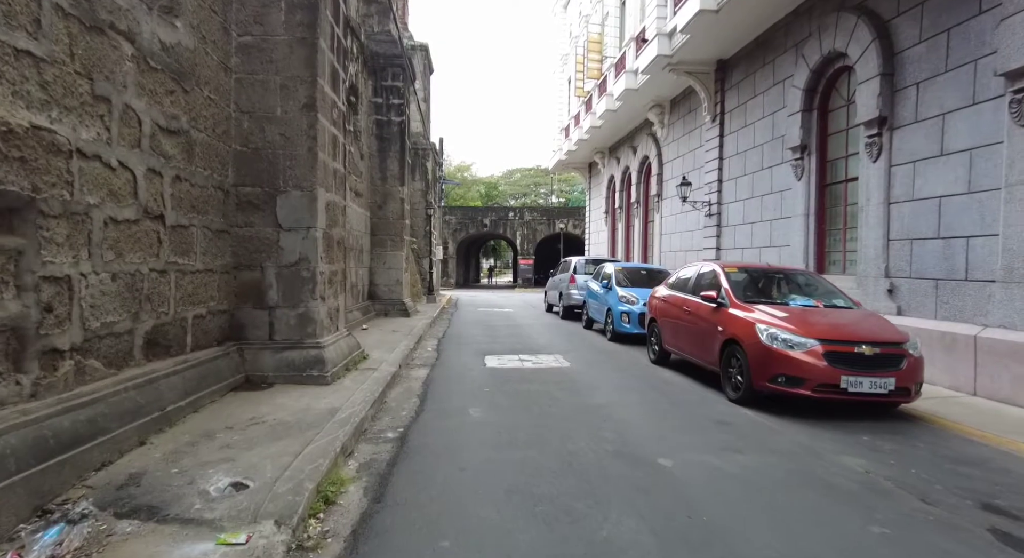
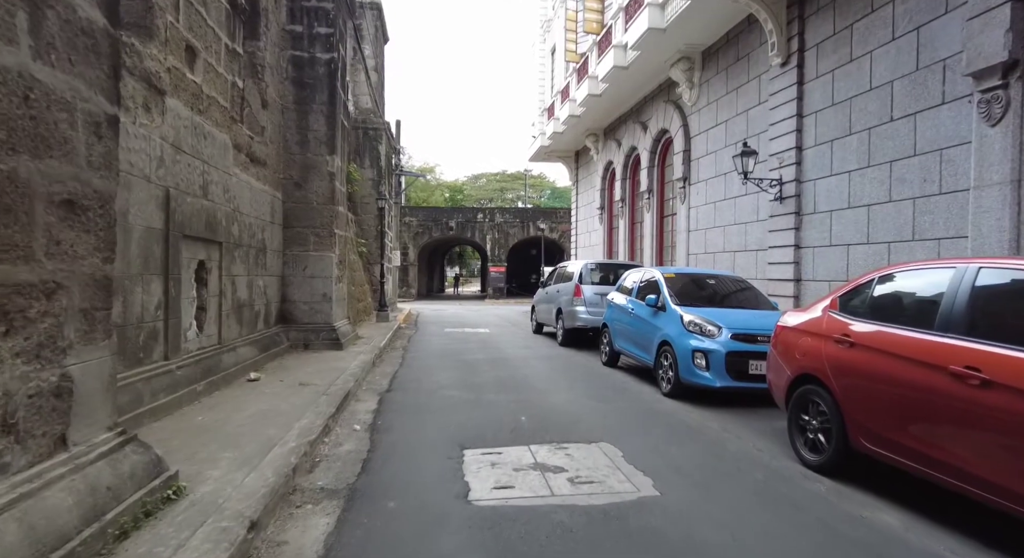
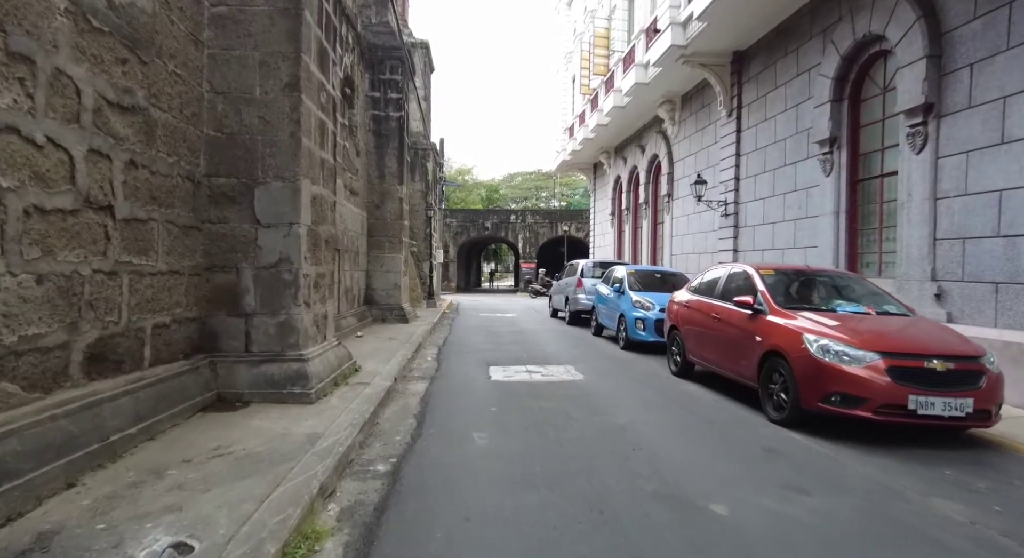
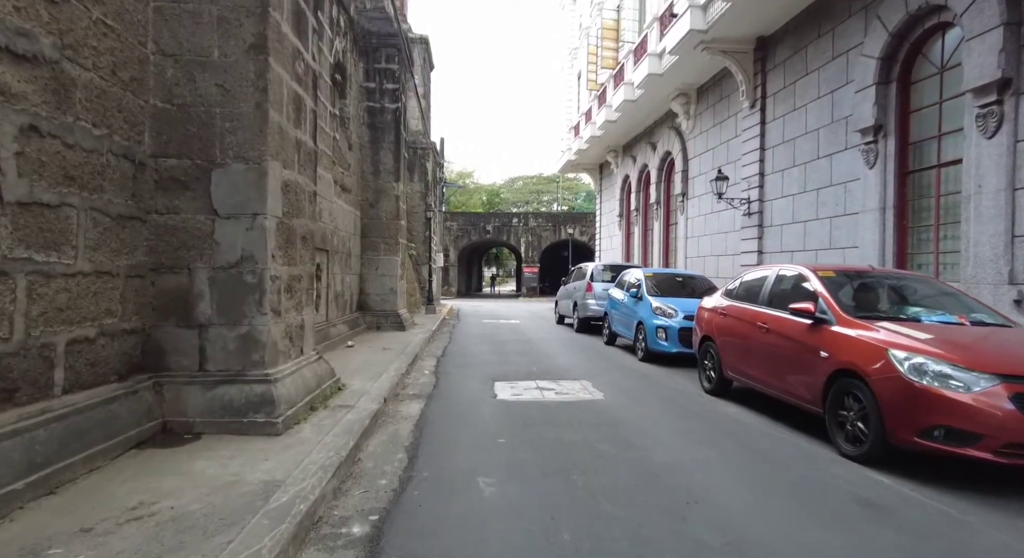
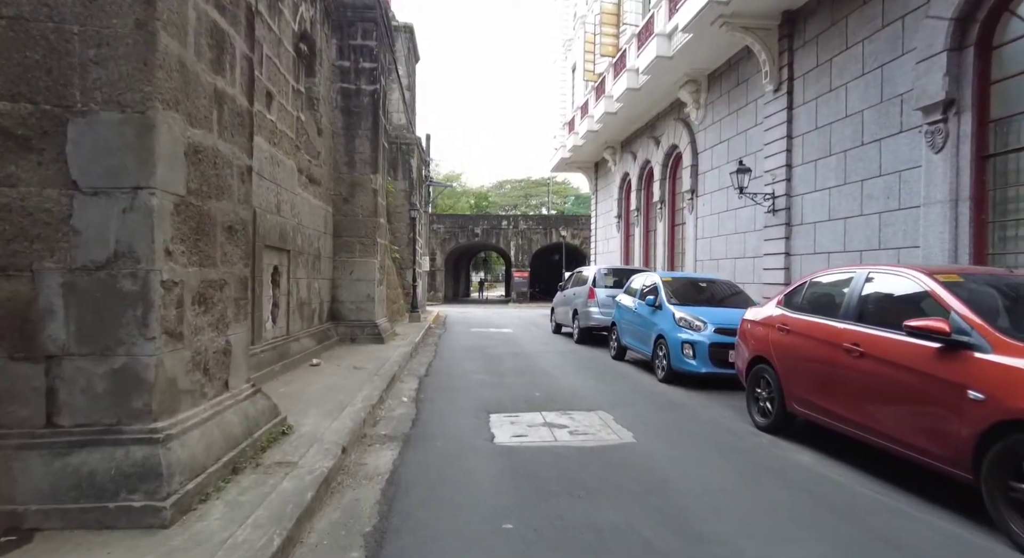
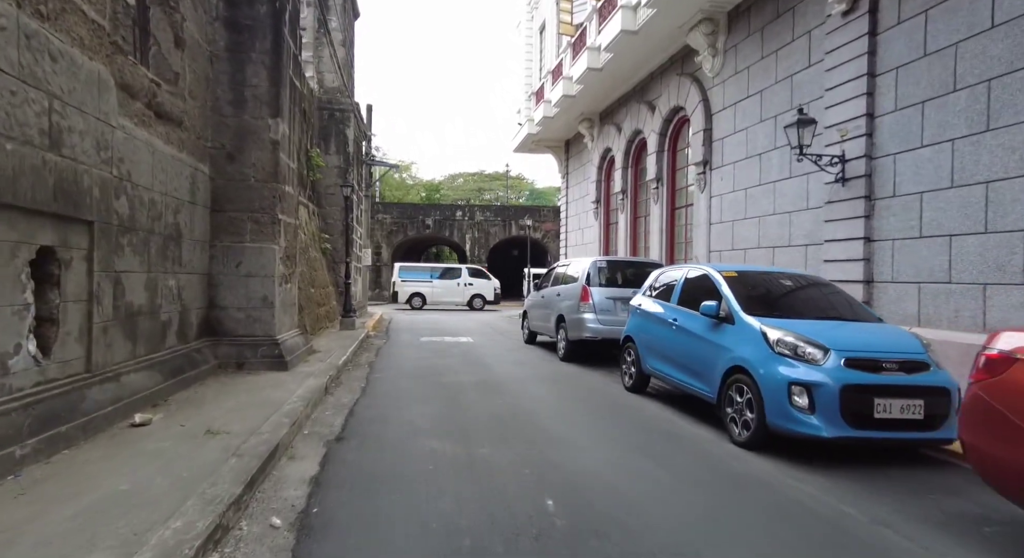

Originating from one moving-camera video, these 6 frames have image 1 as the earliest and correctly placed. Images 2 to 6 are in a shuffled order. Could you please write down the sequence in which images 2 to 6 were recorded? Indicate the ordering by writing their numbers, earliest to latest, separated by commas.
3, 4, 5, 2, 6
